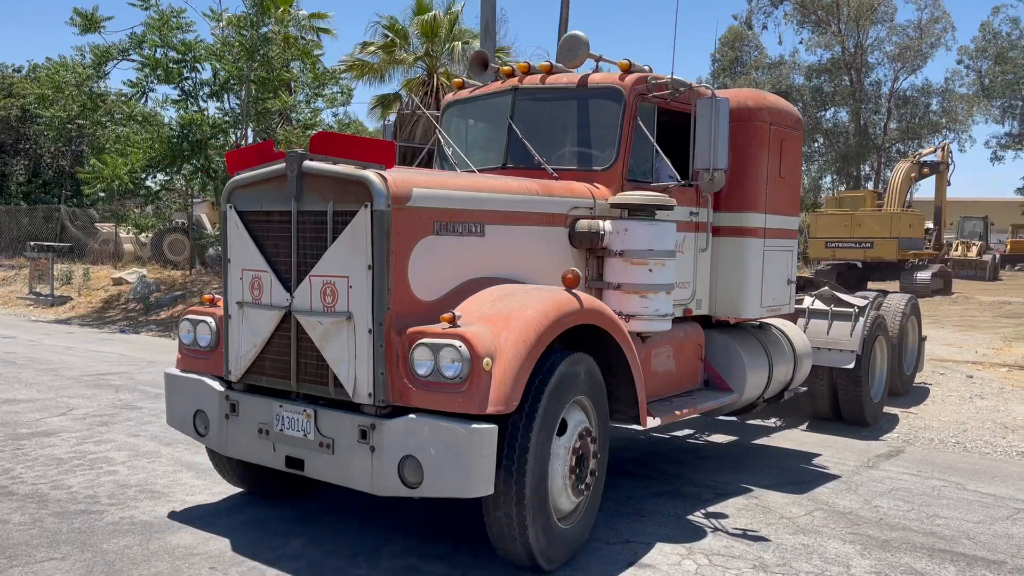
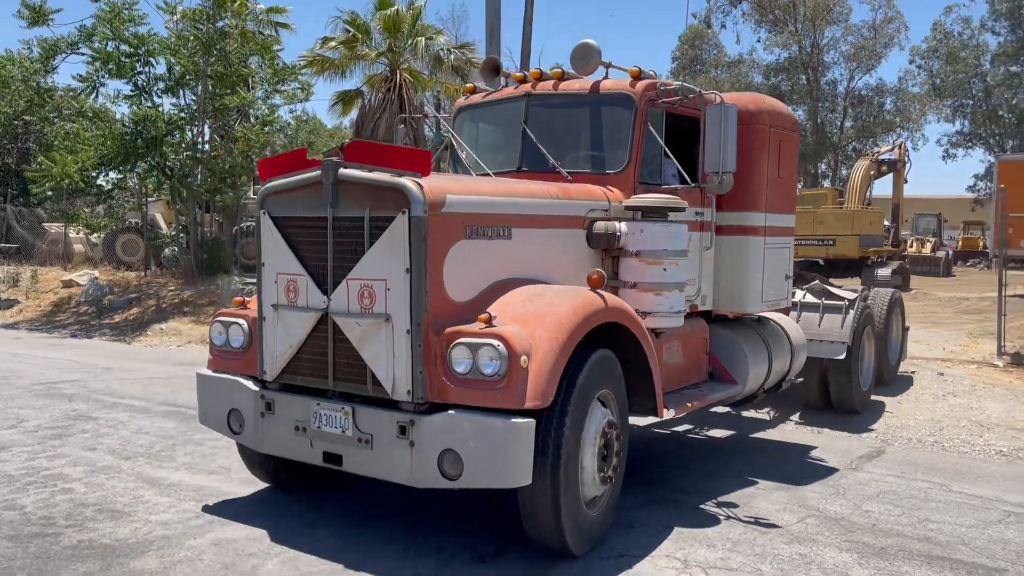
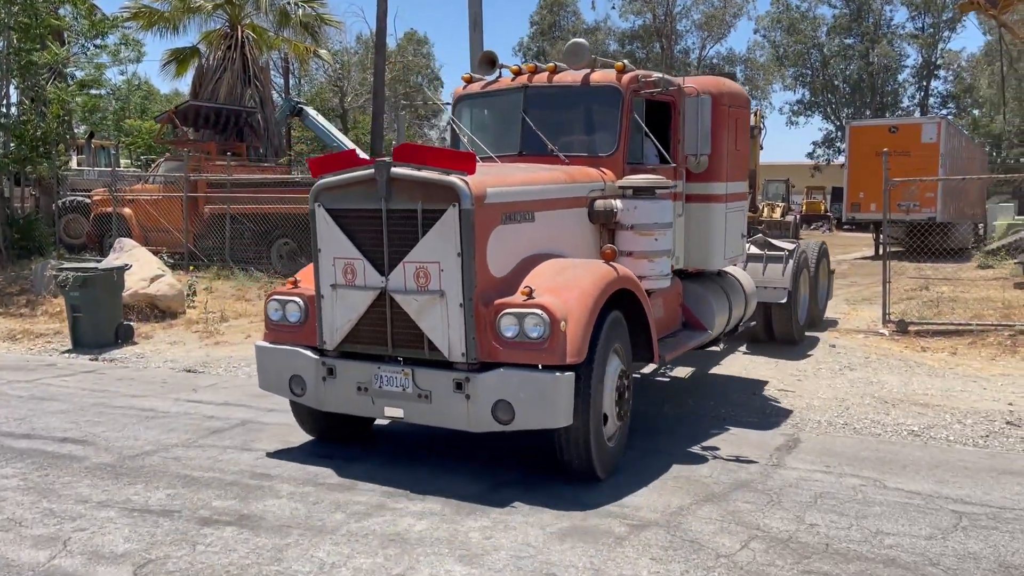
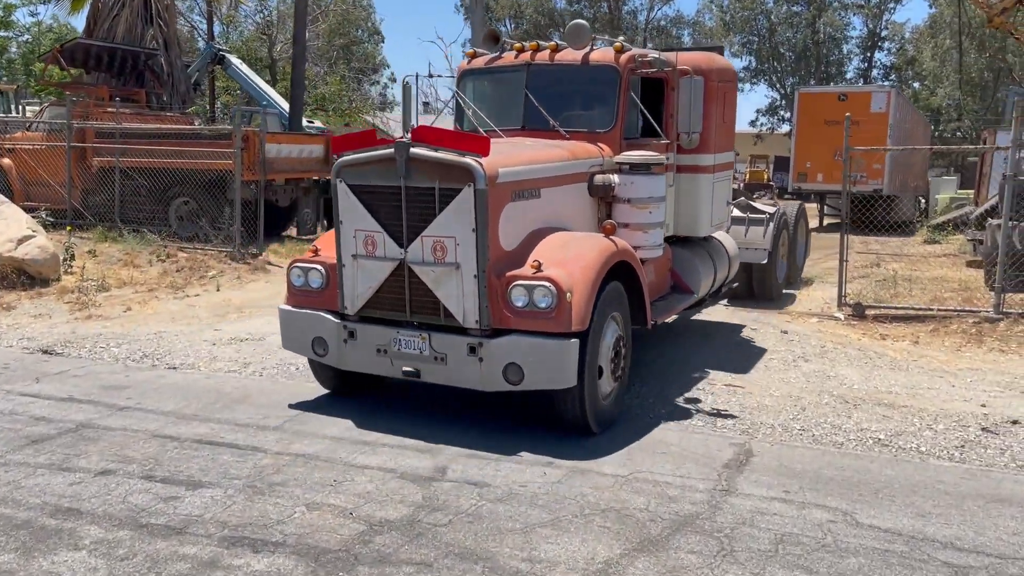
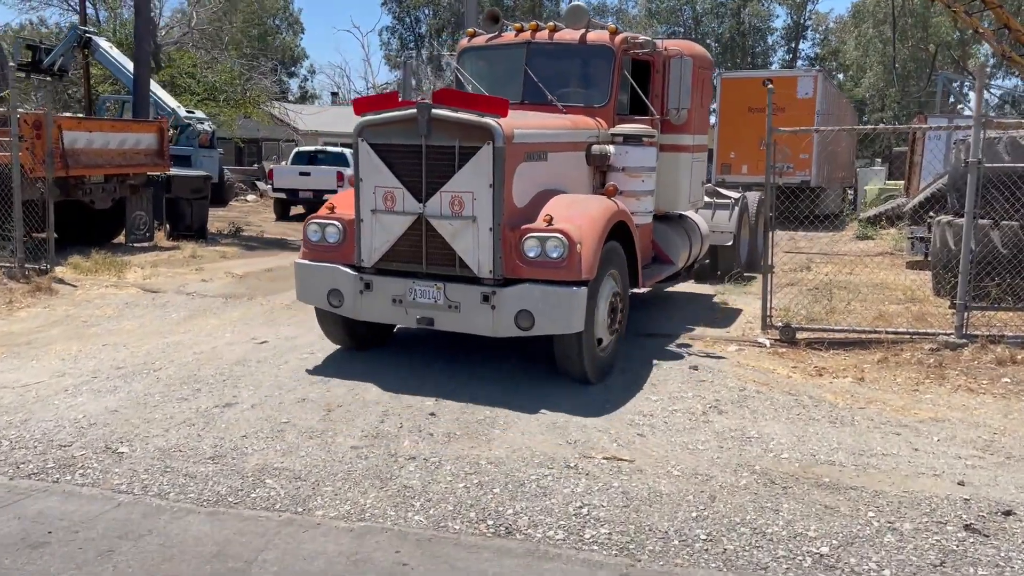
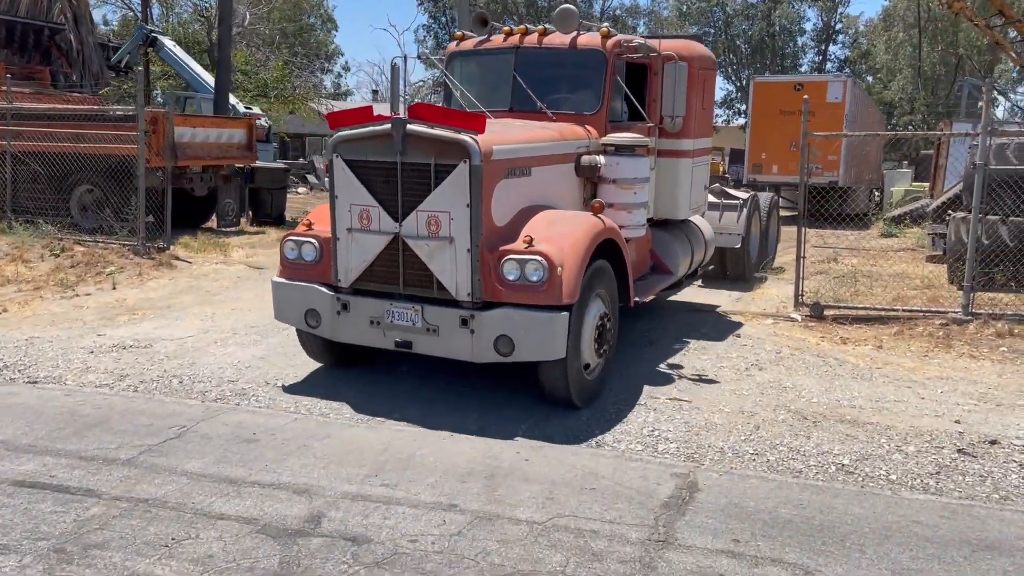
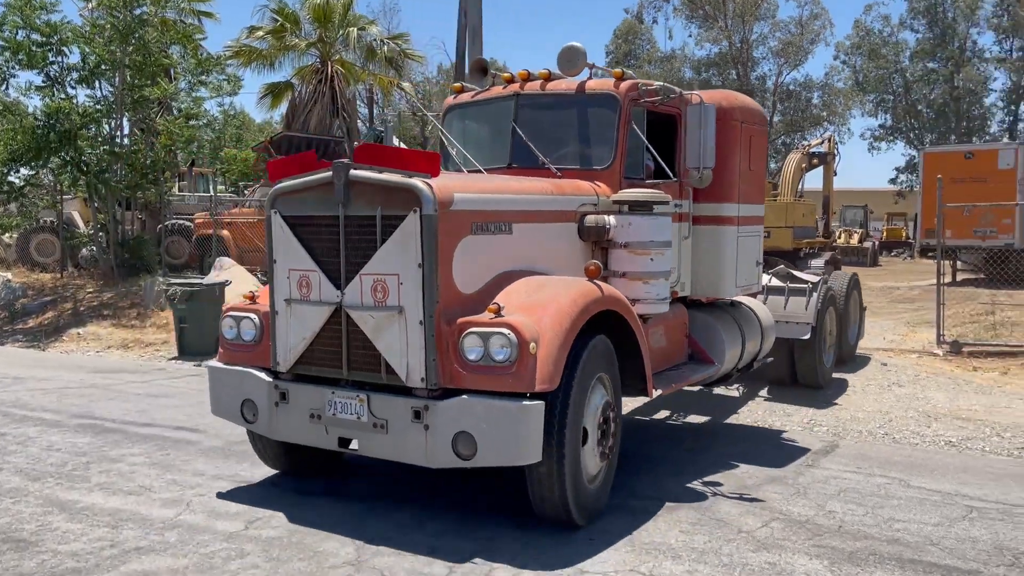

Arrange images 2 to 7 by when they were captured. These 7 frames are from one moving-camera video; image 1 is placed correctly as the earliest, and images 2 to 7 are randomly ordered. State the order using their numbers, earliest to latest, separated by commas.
2, 7, 3, 4, 6, 5
